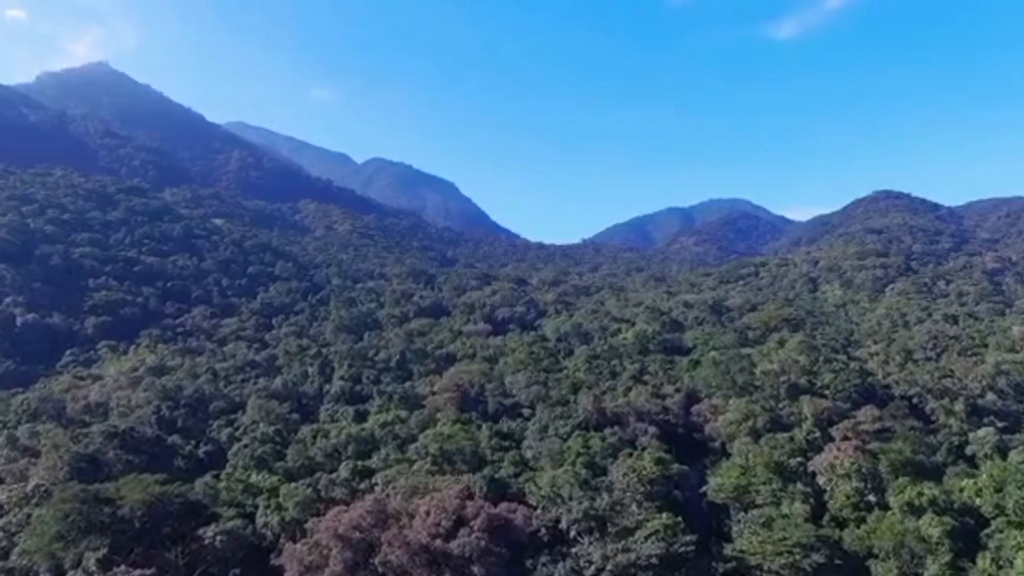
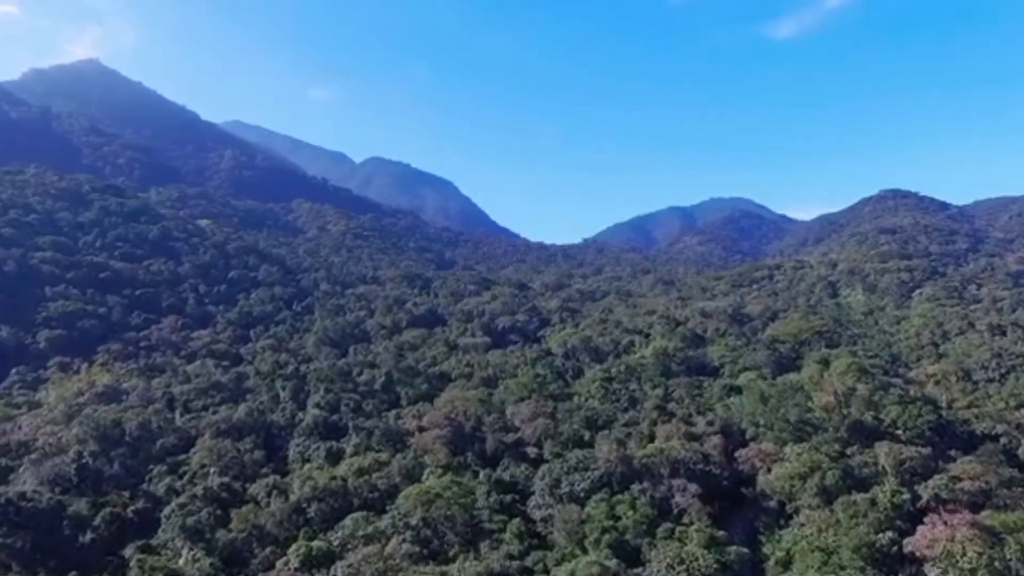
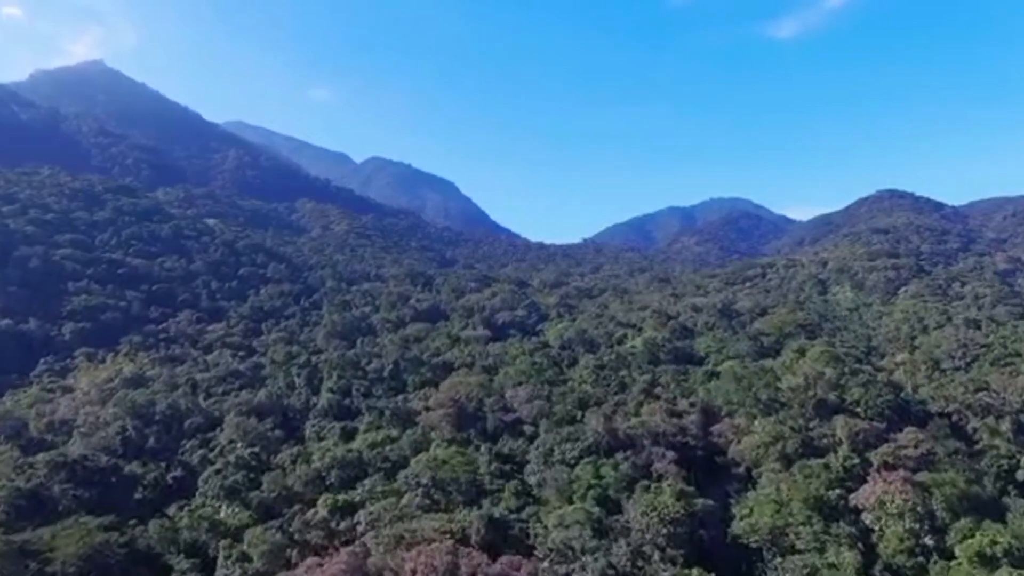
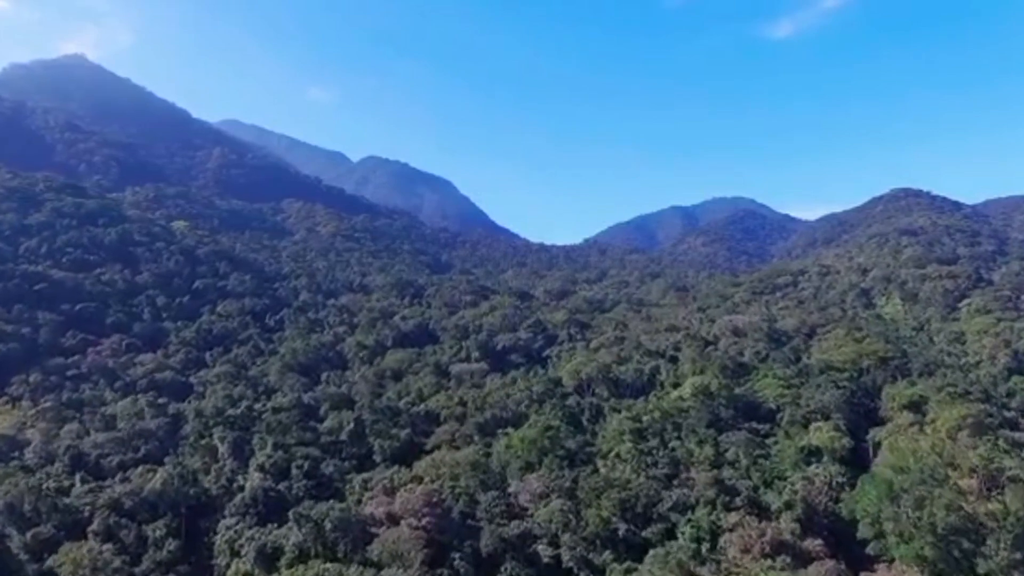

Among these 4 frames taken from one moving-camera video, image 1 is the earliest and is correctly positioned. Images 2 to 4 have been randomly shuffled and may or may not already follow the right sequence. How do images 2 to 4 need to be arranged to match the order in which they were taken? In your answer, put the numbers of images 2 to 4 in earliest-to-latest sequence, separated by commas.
3, 2, 4
